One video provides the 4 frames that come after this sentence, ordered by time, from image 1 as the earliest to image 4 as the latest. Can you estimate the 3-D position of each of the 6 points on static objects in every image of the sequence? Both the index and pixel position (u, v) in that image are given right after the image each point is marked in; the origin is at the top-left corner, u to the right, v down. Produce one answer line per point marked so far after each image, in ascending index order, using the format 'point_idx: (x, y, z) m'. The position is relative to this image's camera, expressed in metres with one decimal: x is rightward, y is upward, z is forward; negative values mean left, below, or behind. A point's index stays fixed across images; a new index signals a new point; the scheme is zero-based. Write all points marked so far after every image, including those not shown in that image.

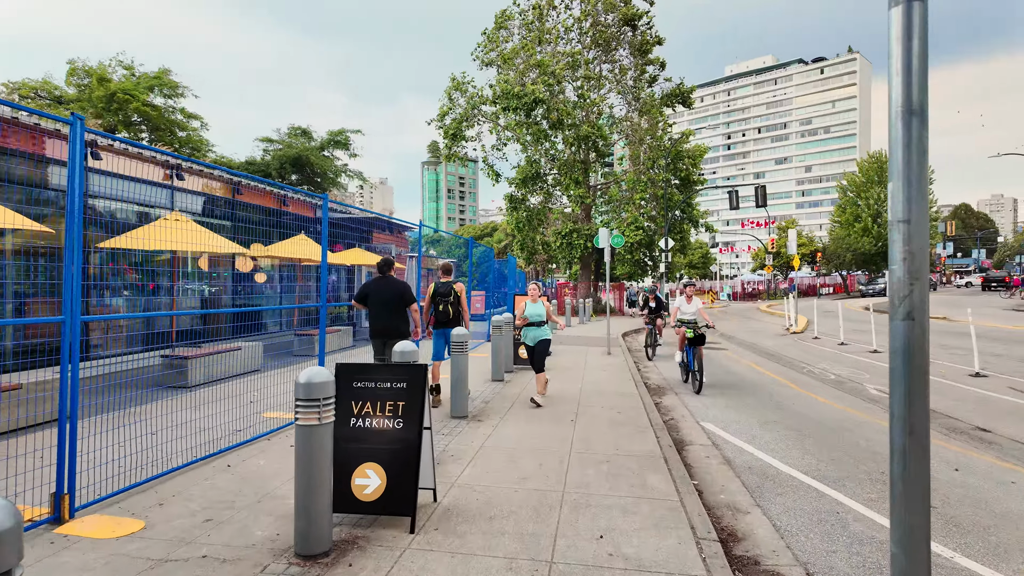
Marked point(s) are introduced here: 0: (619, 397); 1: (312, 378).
0: (+1.4, -1.4, +7.8) m
1: (-1.1, -0.5, +3.3) m
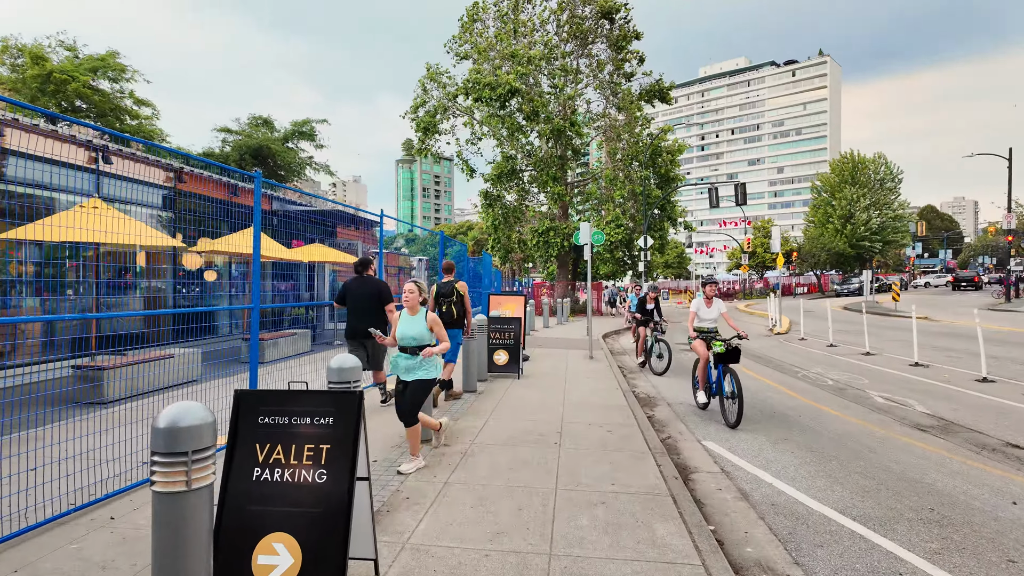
0: (+1.1, -1.4, +6.9) m
1: (-1.3, -0.5, +2.2) m
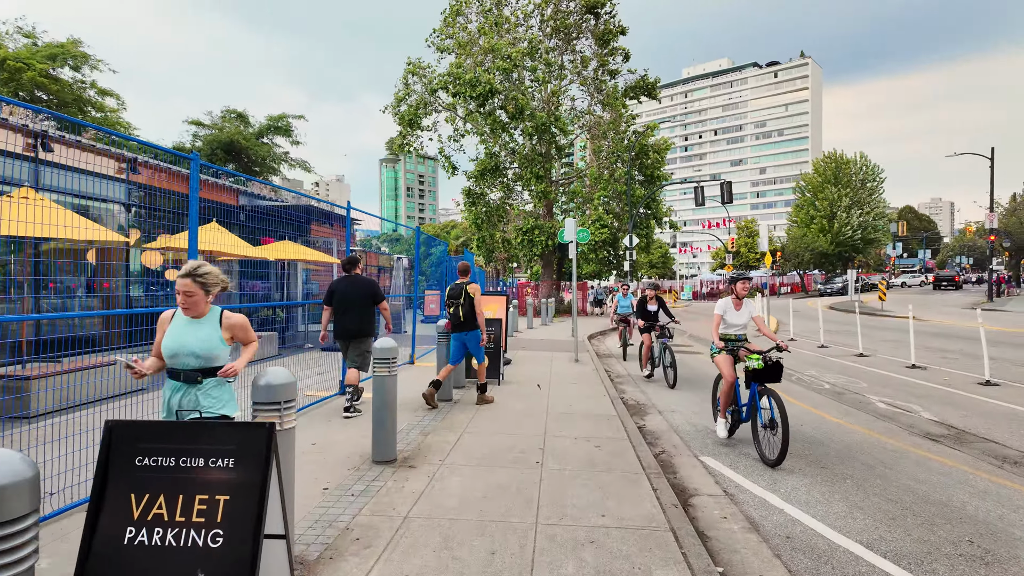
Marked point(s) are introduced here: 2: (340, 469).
0: (+0.9, -1.4, +6.3) m
1: (-1.4, -0.5, +1.5) m
2: (-1.3, -1.4, +4.5) m
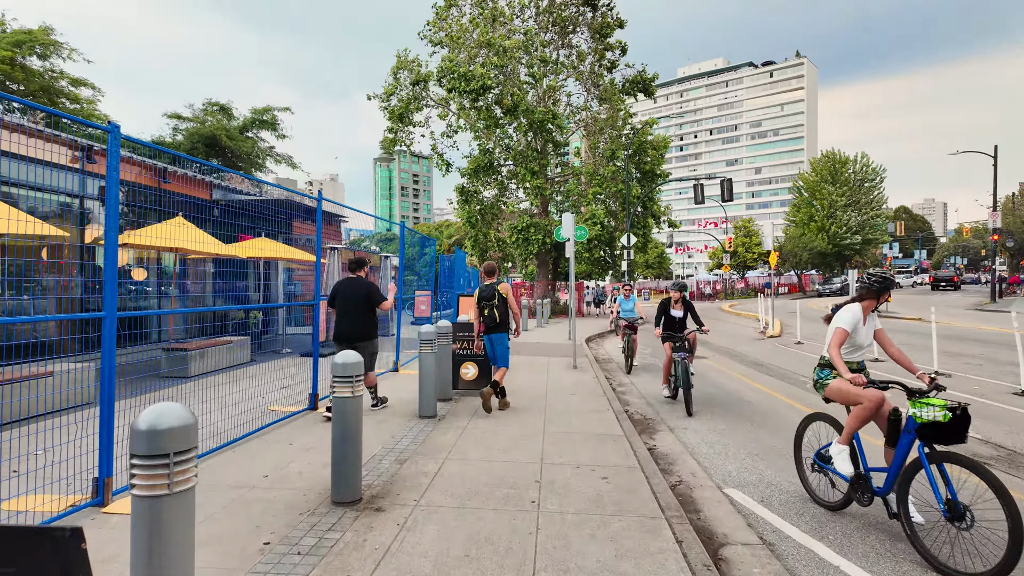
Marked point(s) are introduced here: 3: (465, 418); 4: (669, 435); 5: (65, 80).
0: (+0.8, -1.4, +5.4) m
1: (-1.4, -0.5, +0.7) m
2: (-1.4, -1.4, +3.7) m
3: (-0.5, -1.4, +6.3) m
4: (+1.6, -1.5, +6.2) m
5: (-14.0, +6.5, +18.3) m
